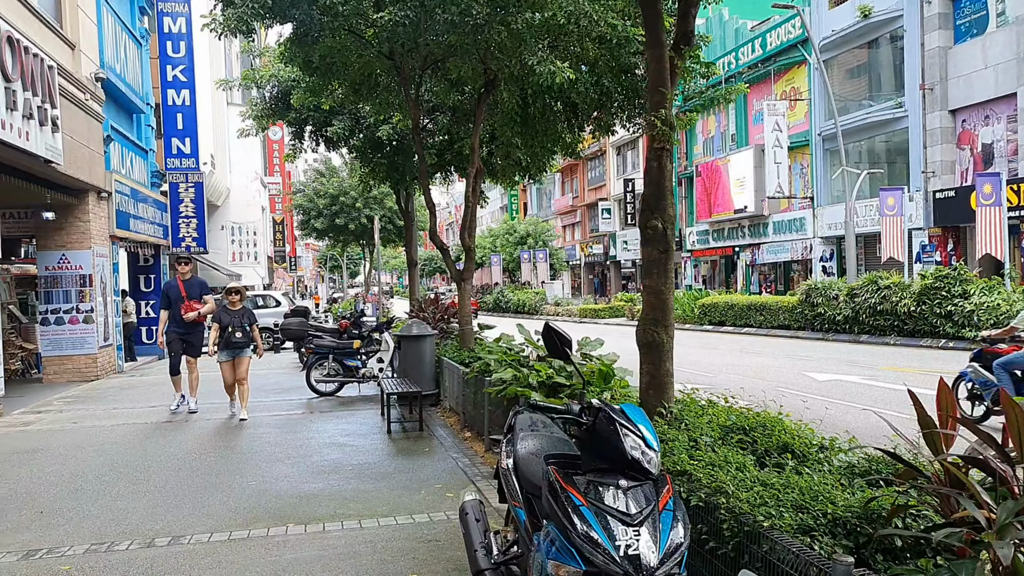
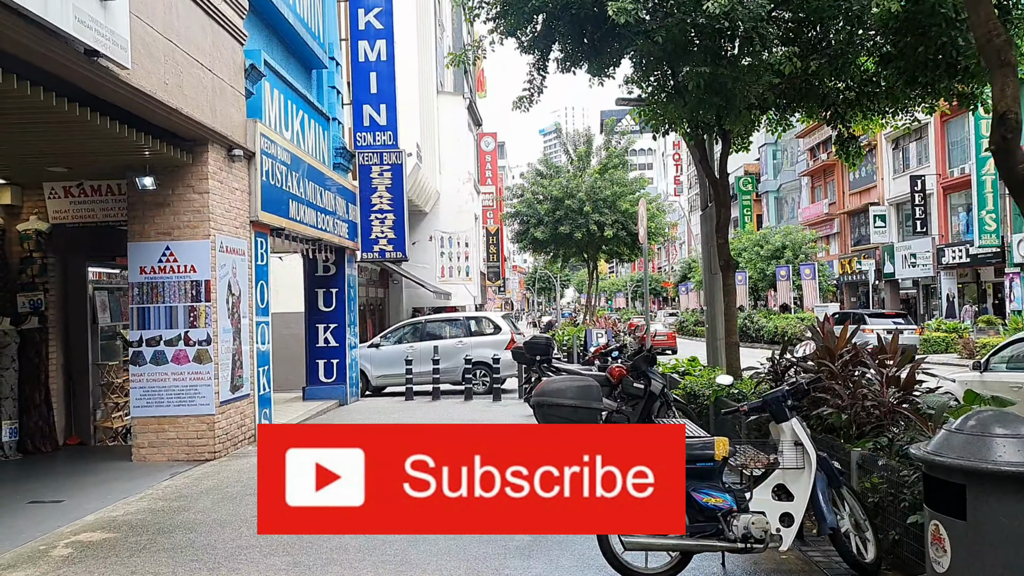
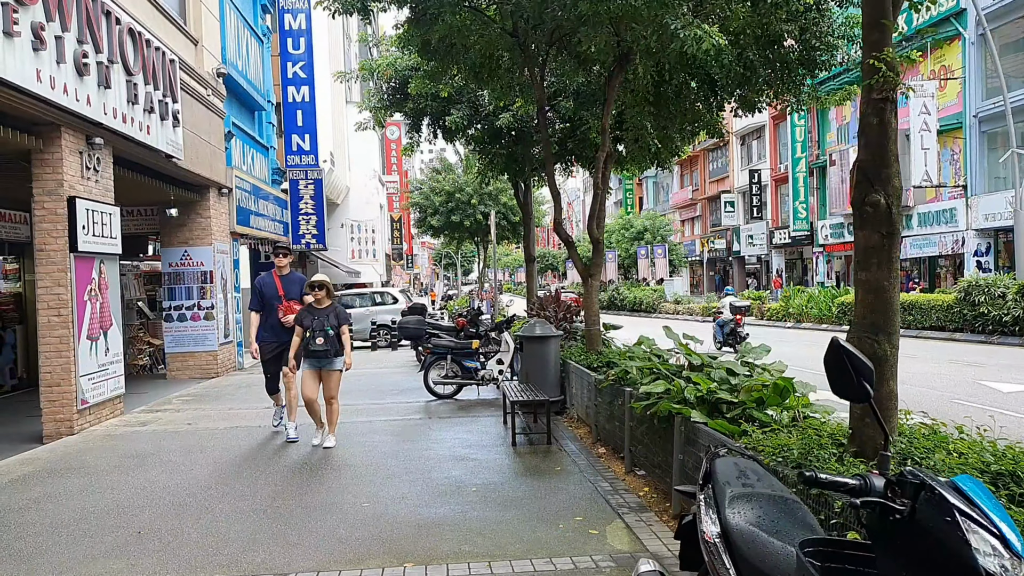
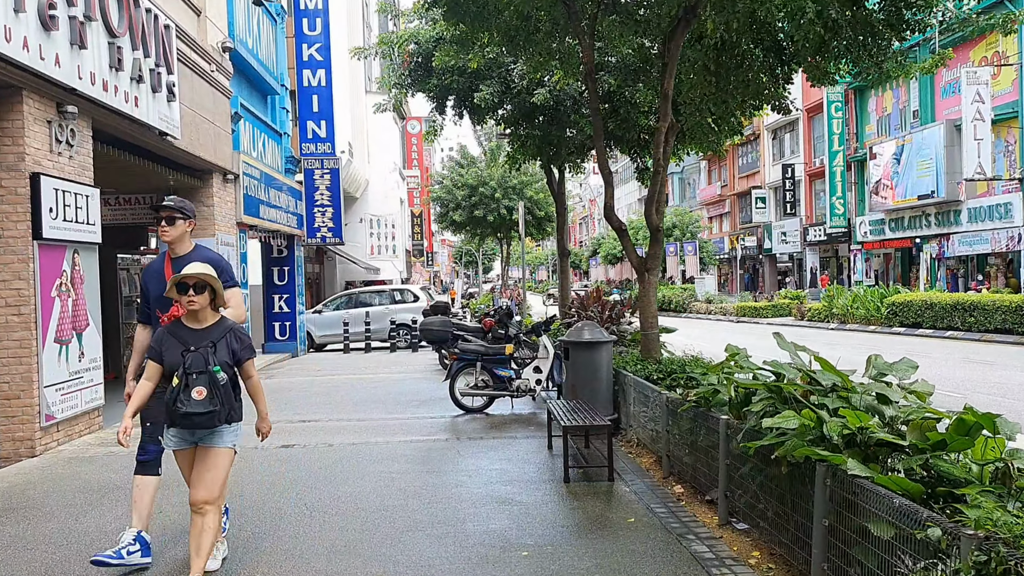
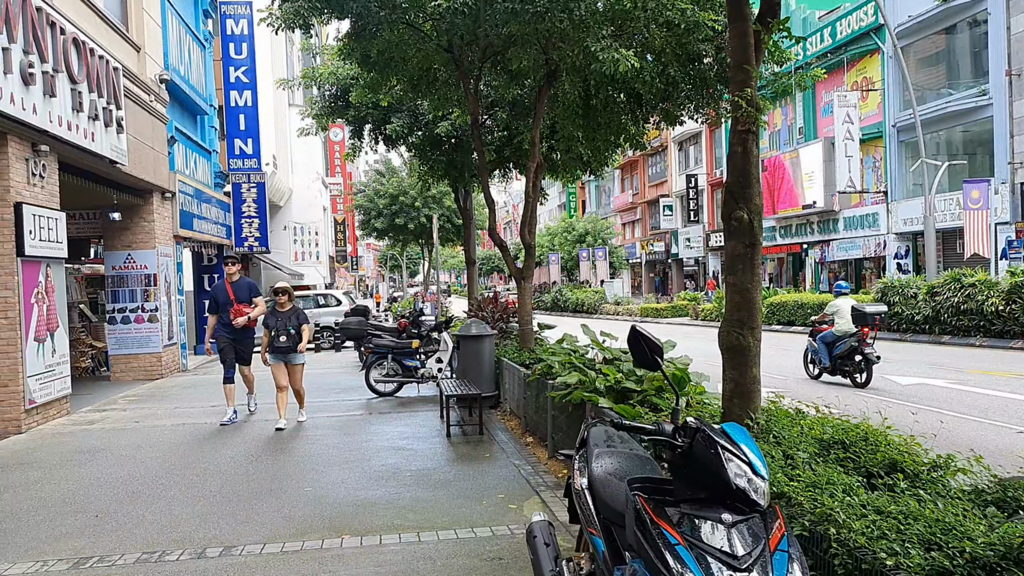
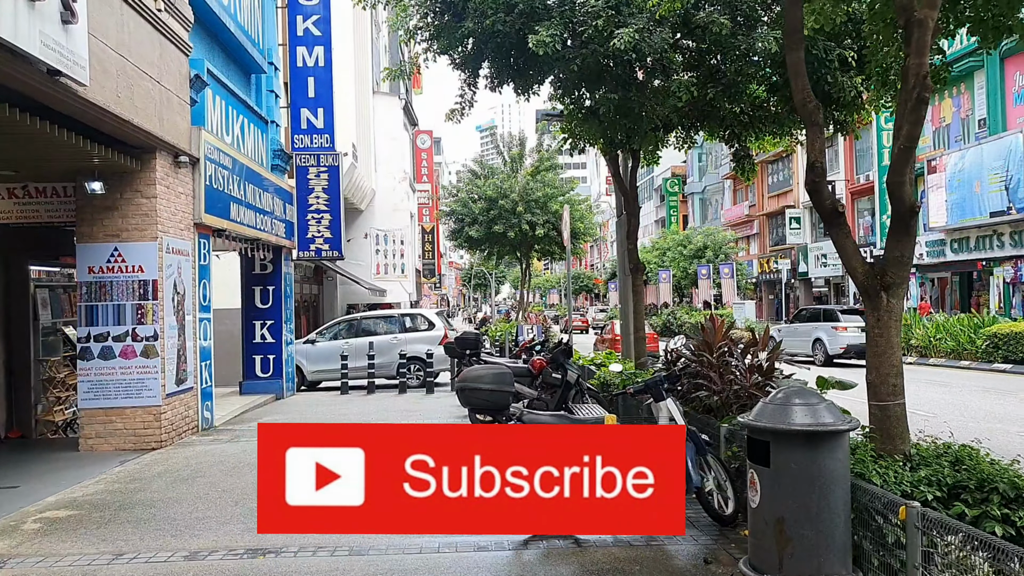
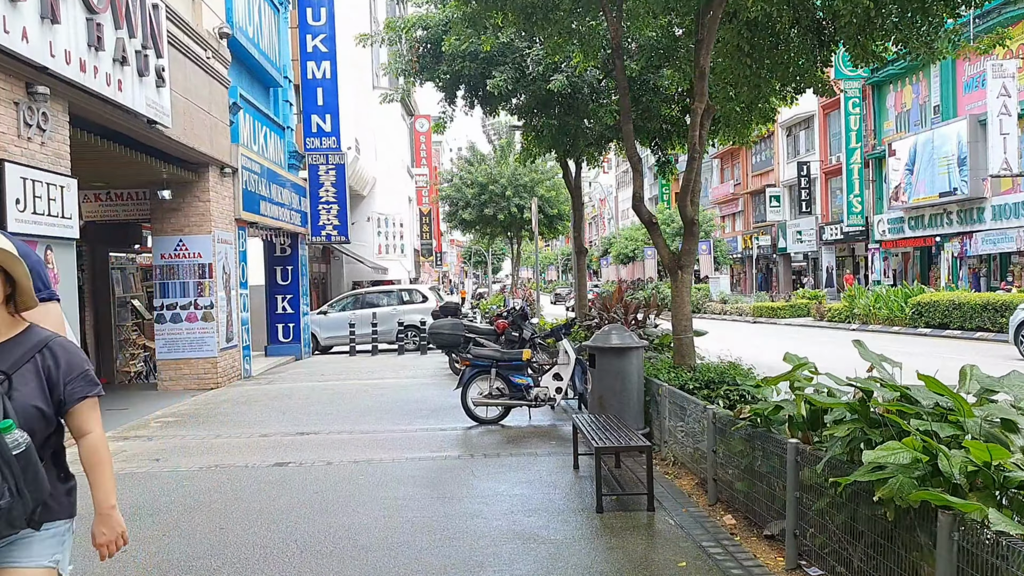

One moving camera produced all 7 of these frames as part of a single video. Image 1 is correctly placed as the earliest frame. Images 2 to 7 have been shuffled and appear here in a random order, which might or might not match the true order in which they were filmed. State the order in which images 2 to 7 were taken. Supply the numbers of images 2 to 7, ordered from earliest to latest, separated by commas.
5, 3, 4, 7, 6, 2
